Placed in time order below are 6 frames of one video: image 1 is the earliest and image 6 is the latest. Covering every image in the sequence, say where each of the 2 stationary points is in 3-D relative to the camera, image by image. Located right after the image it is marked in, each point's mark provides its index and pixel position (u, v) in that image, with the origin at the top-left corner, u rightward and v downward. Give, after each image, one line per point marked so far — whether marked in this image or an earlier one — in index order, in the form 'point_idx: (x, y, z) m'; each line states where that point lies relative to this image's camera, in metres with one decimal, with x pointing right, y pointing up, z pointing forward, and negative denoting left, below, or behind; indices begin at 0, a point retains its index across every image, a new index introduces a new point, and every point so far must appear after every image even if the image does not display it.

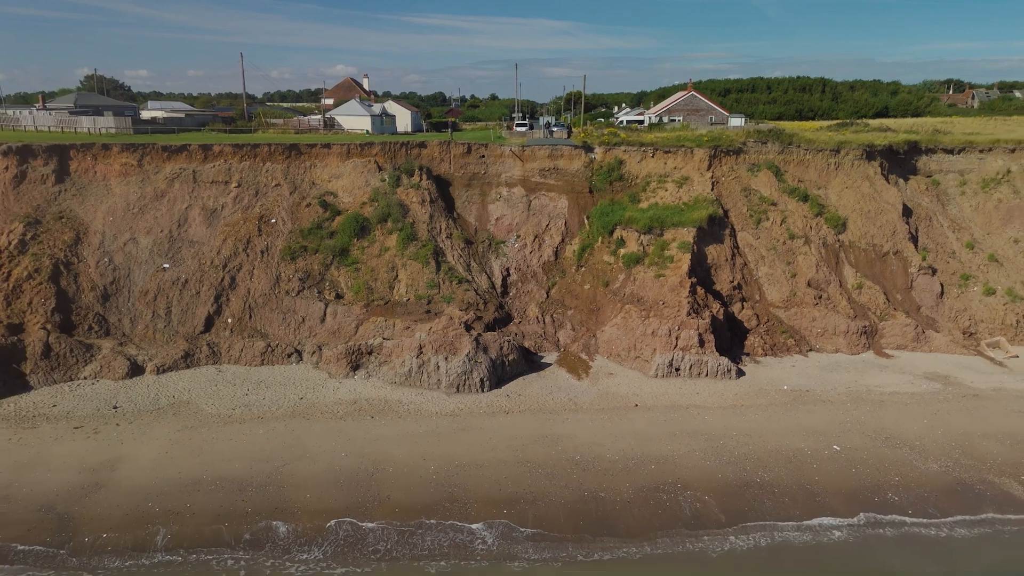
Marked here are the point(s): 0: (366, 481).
0: (-3.1, -4.1, +13.6) m
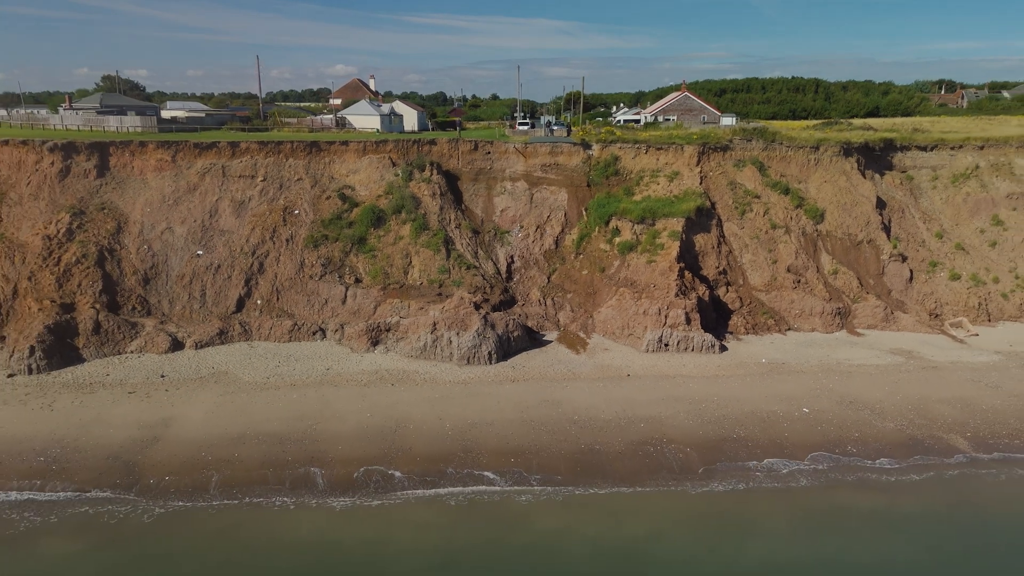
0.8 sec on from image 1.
0: (-2.9, -3.6, +15.5) m
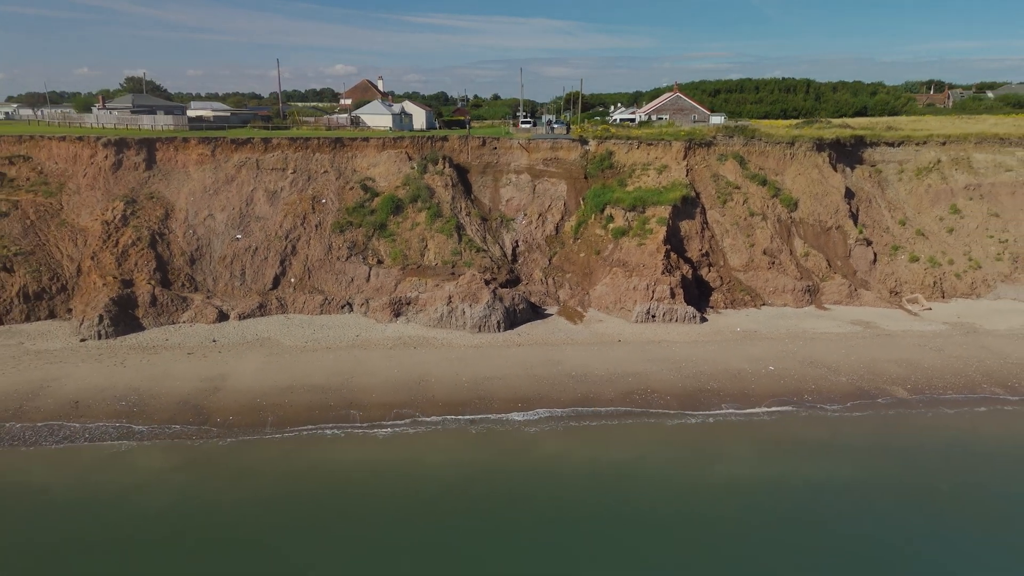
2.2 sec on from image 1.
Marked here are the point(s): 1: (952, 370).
0: (-2.7, -2.8, +18.1) m
1: (+13.4, -2.5, +19.2) m
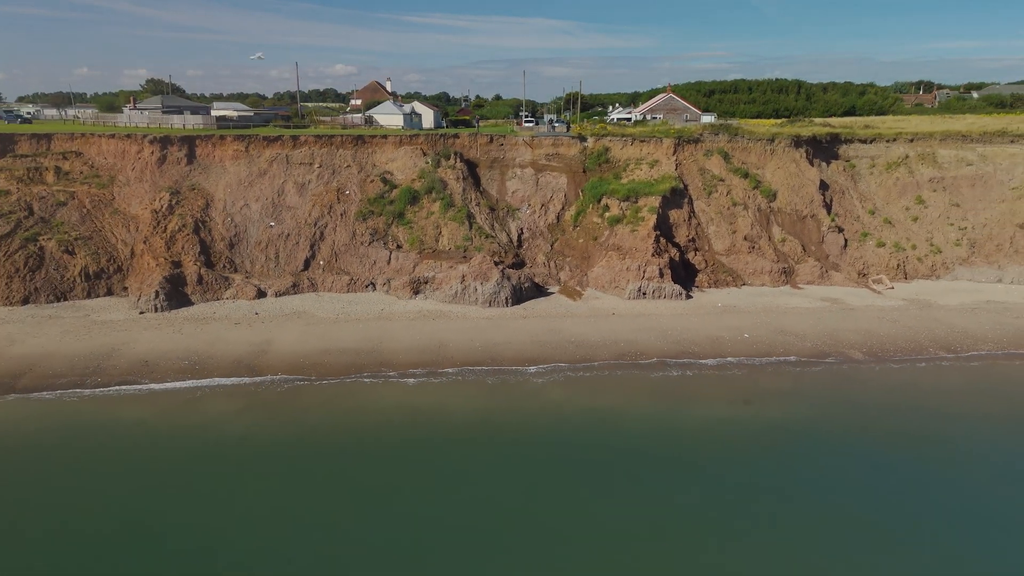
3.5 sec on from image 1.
0: (-2.5, -2.0, +20.9) m
1: (+13.7, -1.7, +21.9) m
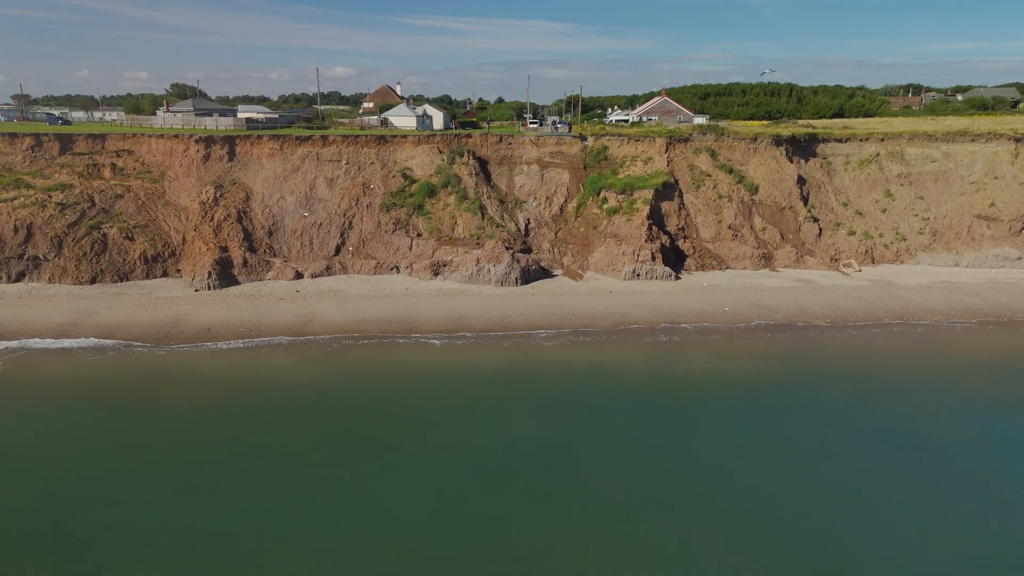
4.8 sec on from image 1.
0: (-2.1, -1.2, +24.1) m
1: (+14.1, -0.9, +25.1) m
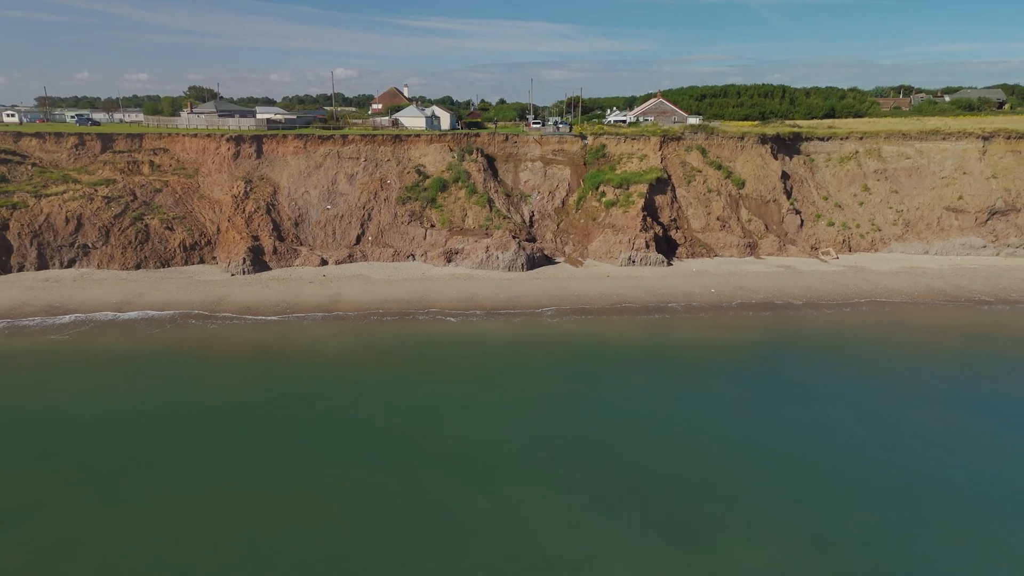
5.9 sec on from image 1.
0: (-1.8, -0.5, +26.8) m
1: (+14.4, -0.2, +27.8) m
